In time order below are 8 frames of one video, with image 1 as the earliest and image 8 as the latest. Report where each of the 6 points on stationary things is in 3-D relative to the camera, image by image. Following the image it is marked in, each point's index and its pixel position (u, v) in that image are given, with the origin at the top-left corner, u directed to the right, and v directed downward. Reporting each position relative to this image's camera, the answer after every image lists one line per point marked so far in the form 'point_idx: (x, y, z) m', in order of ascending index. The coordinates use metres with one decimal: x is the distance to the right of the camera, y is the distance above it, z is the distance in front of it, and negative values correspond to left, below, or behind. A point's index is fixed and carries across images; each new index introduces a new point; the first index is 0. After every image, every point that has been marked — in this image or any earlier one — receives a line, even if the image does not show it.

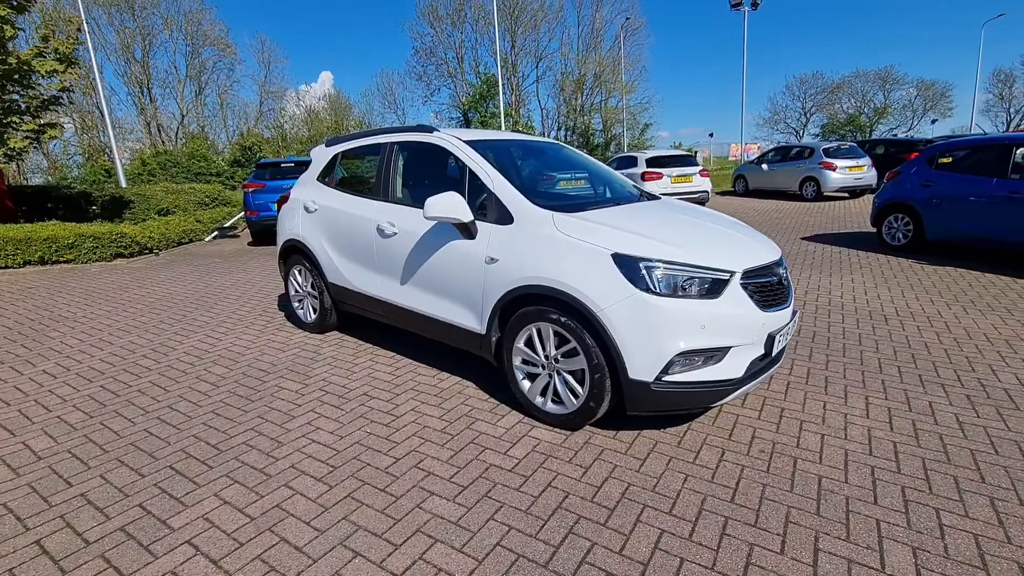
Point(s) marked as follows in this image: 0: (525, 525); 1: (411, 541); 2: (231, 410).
0: (+0.1, -1.1, +2.3) m
1: (-0.4, -1.1, +2.2) m
2: (-1.9, -0.9, +3.5) m
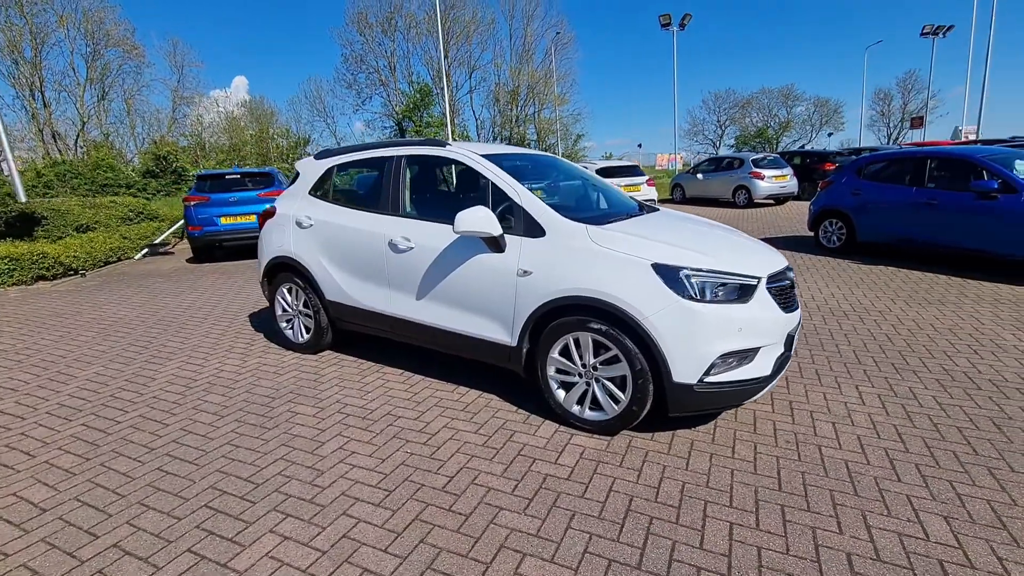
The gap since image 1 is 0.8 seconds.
0: (+0.5, -1.2, +2.4) m
1: (0.0, -1.2, +2.2) m
2: (-1.7, -1.0, +3.3) m
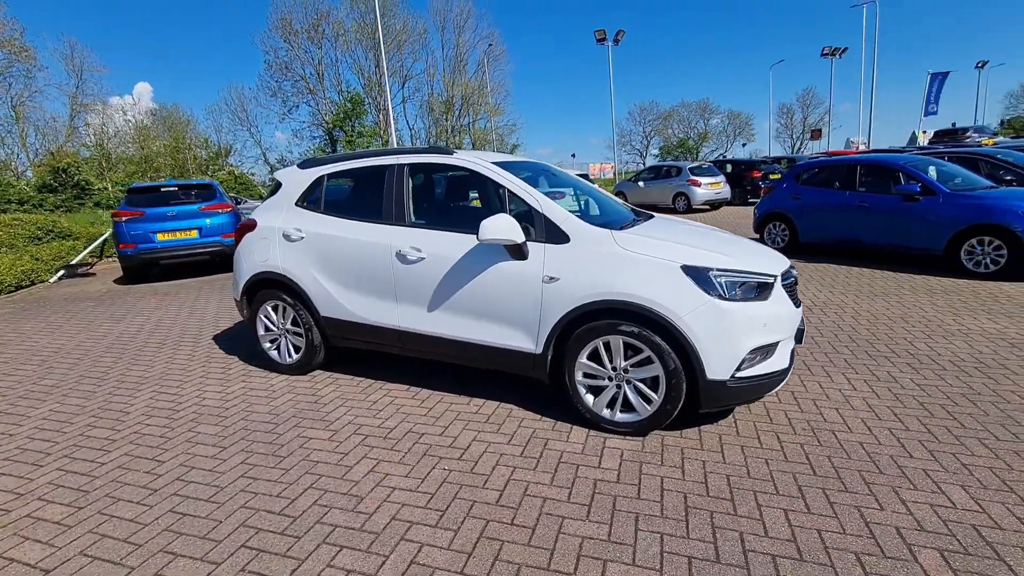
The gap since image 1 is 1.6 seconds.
0: (+0.8, -1.2, +2.4) m
1: (+0.3, -1.2, +2.2) m
2: (-1.5, -1.1, +3.0) m
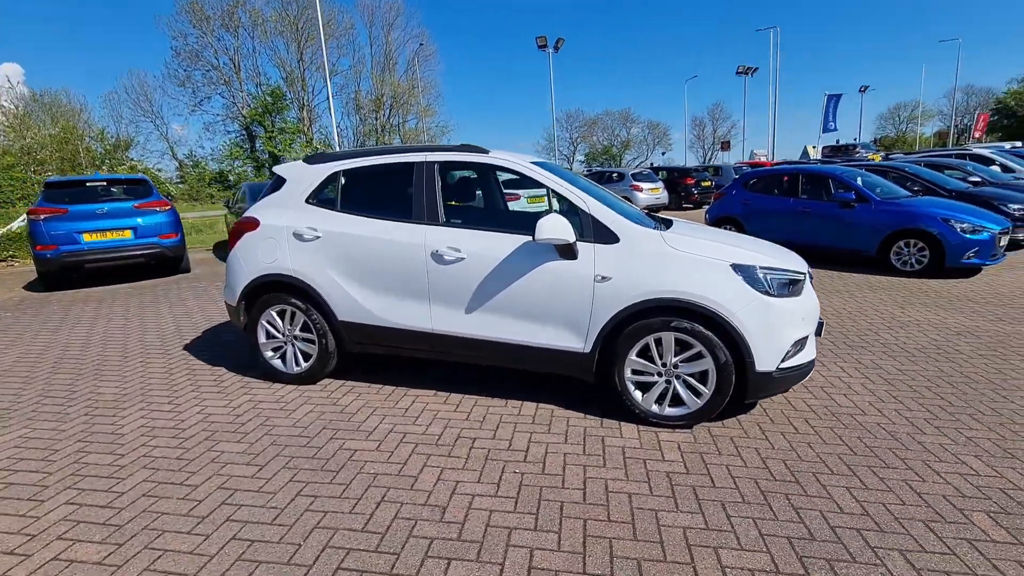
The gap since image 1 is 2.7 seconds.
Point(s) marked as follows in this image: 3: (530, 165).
0: (+1.3, -1.2, +2.6) m
1: (+0.9, -1.2, +2.3) m
2: (-1.0, -1.1, +2.8) m
3: (+0.1, +0.9, +3.7) m
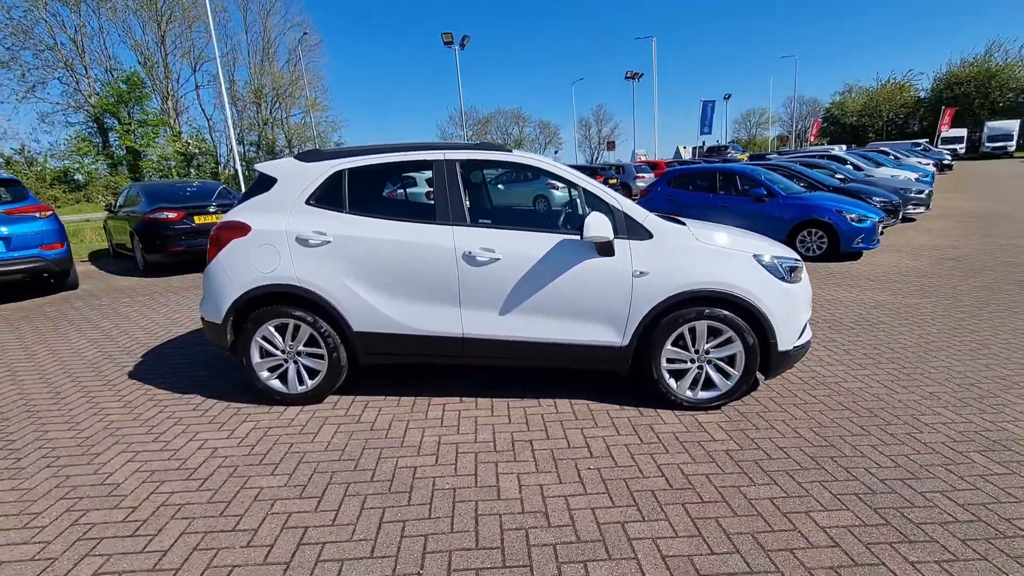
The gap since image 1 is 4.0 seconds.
0: (+1.8, -1.1, +2.9) m
1: (+1.4, -1.2, +2.5) m
2: (-0.5, -1.2, +2.6) m
3: (+0.3, +0.9, +3.7) m
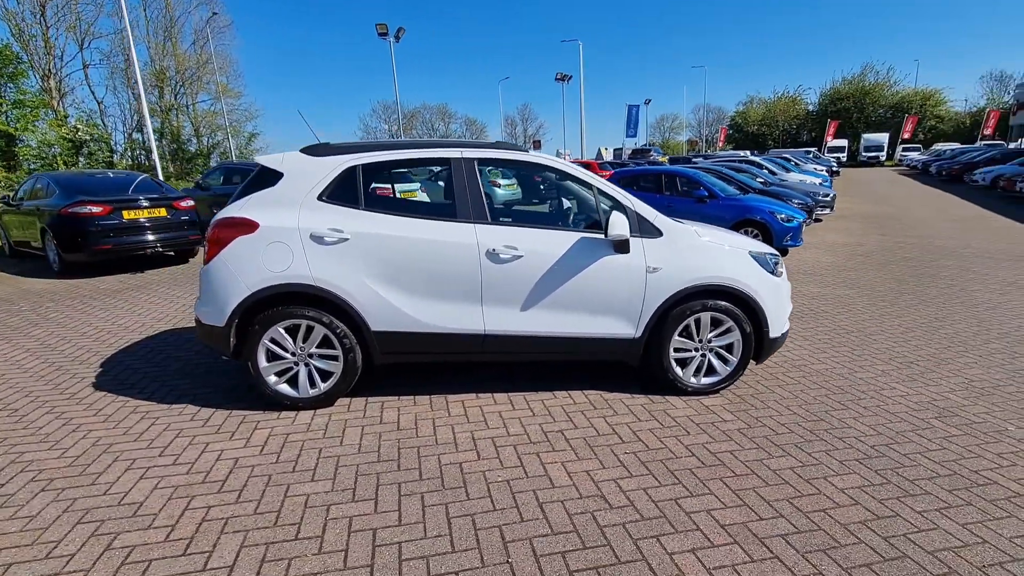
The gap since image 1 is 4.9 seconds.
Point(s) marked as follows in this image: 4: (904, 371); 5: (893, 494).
0: (+2.0, -1.0, +3.2) m
1: (+1.7, -1.1, +2.8) m
2: (-0.2, -1.1, +2.6) m
3: (+0.4, +1.0, +3.9) m
4: (+3.6, -0.8, +4.6) m
5: (+2.1, -1.1, +2.8) m
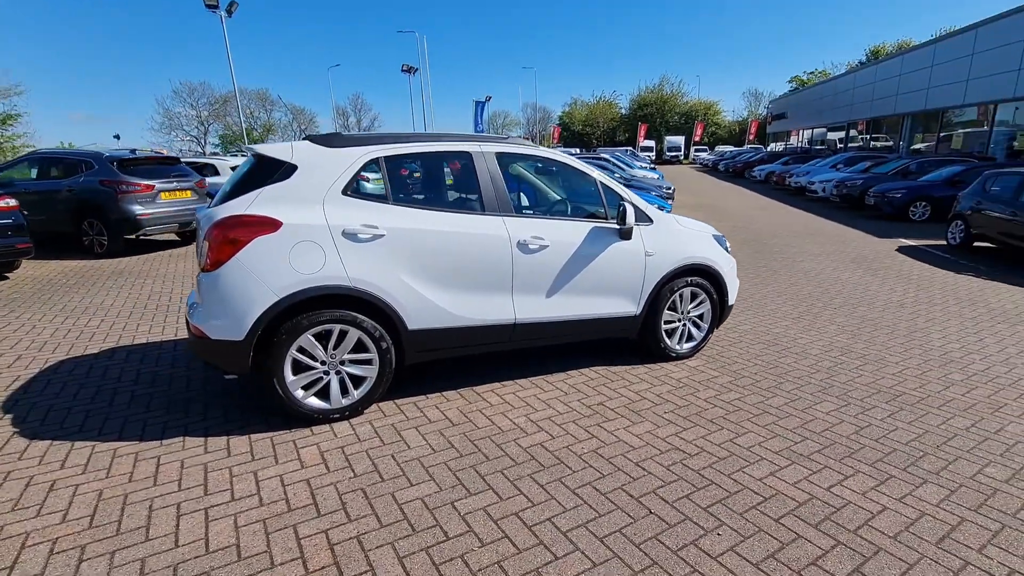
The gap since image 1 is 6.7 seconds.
0: (+2.3, -0.8, +4.1) m
1: (+2.2, -0.9, +3.6) m
2: (+0.4, -1.1, +2.8) m
3: (+0.4, +1.1, +4.2) m
4: (+3.4, -0.4, +5.8) m
5: (+2.6, -0.9, +3.7) m
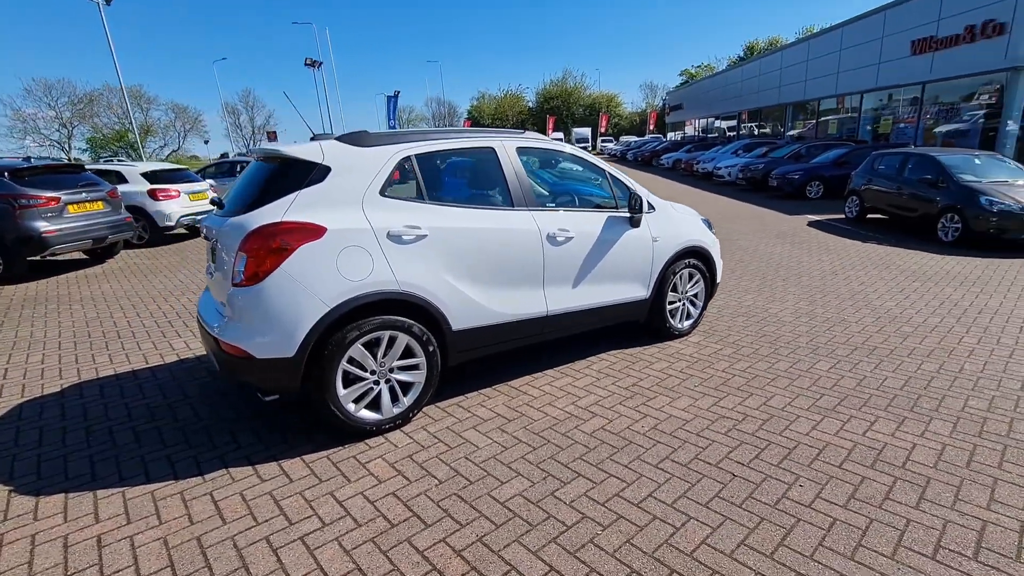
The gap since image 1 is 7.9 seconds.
0: (+2.5, -0.6, +4.6) m
1: (+2.5, -0.7, +4.1) m
2: (+0.9, -1.0, +3.0) m
3: (+0.5, +1.2, +4.3) m
4: (+3.2, -0.1, +6.4) m
5: (+2.8, -0.7, +4.2) m
